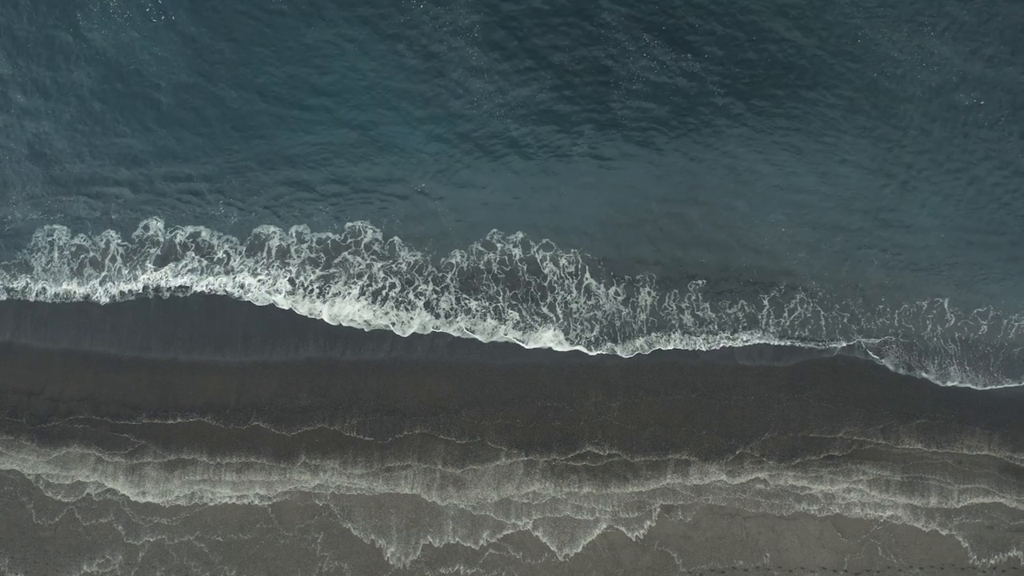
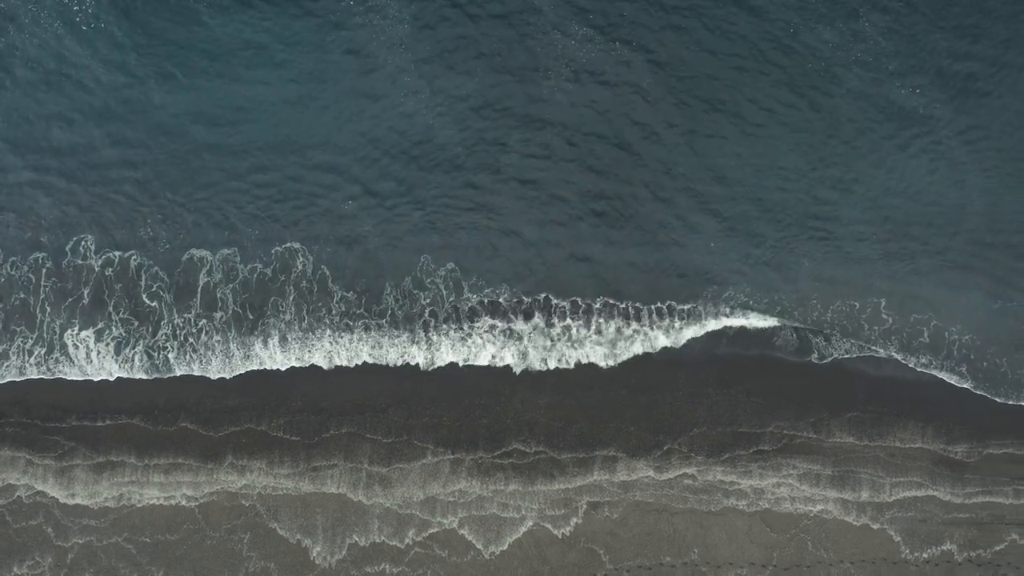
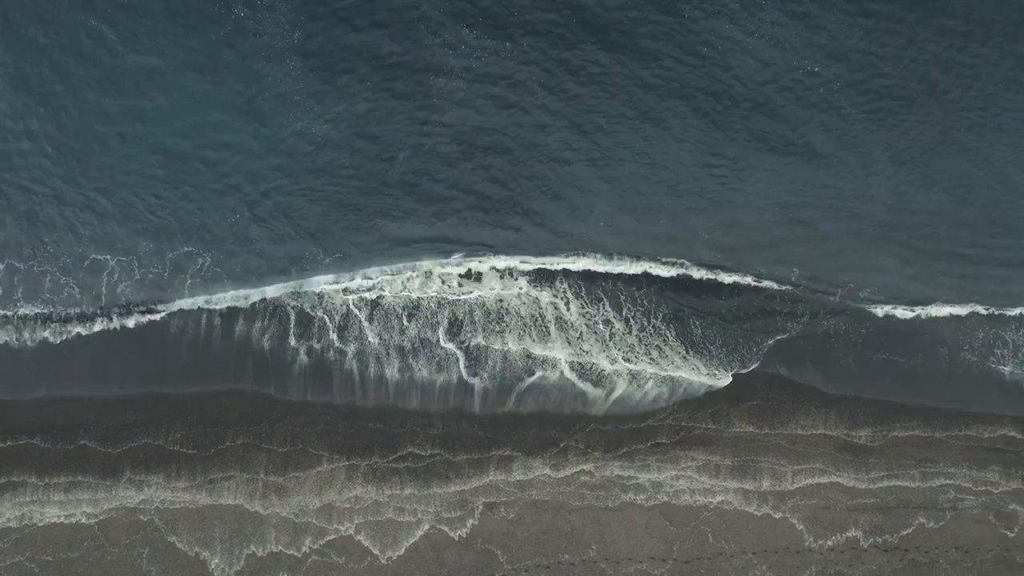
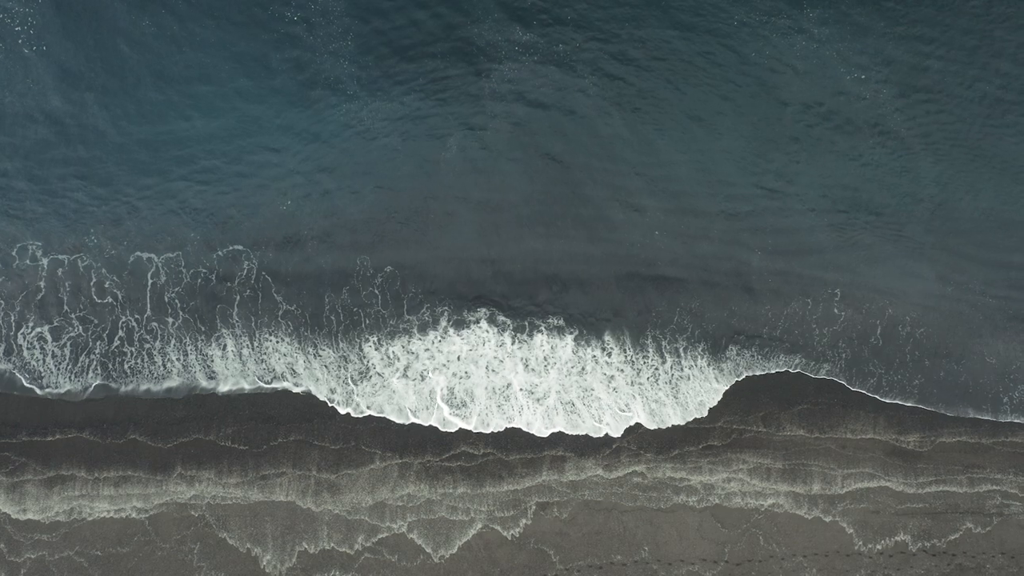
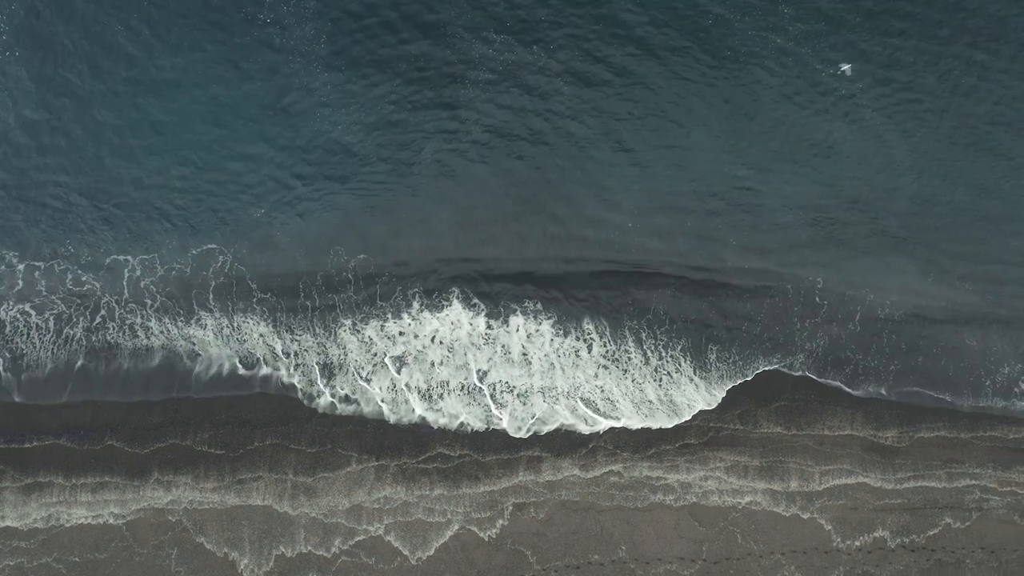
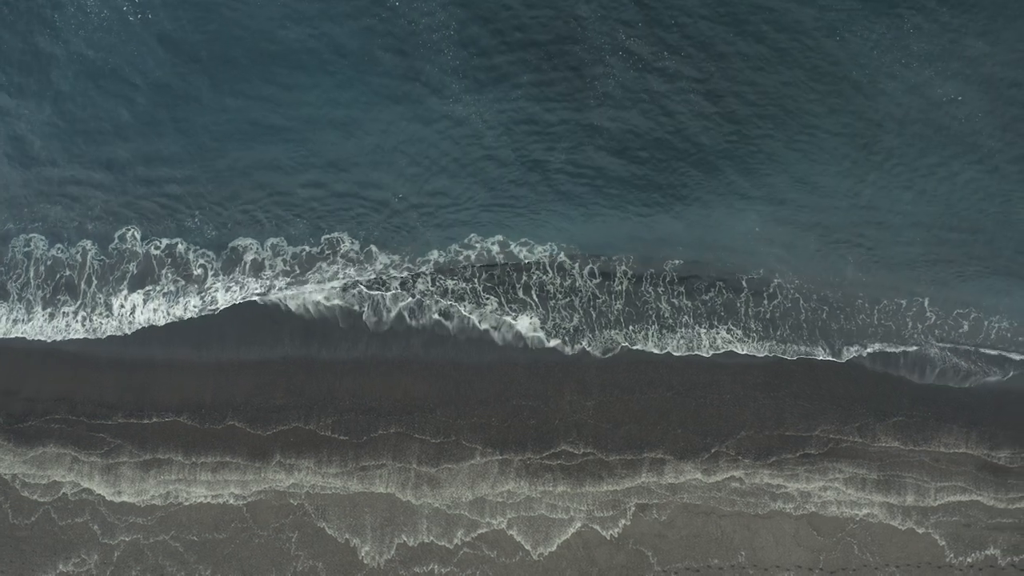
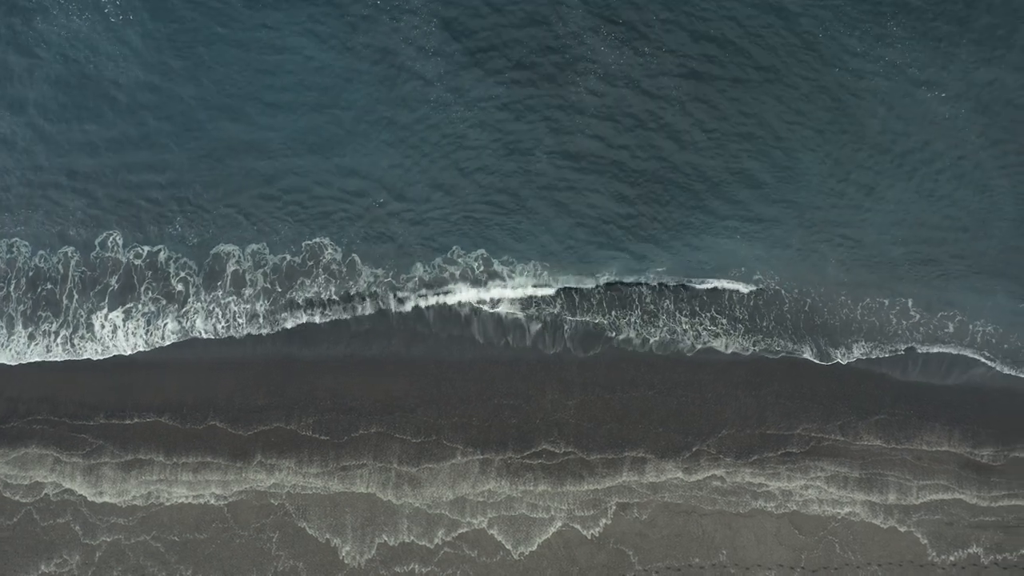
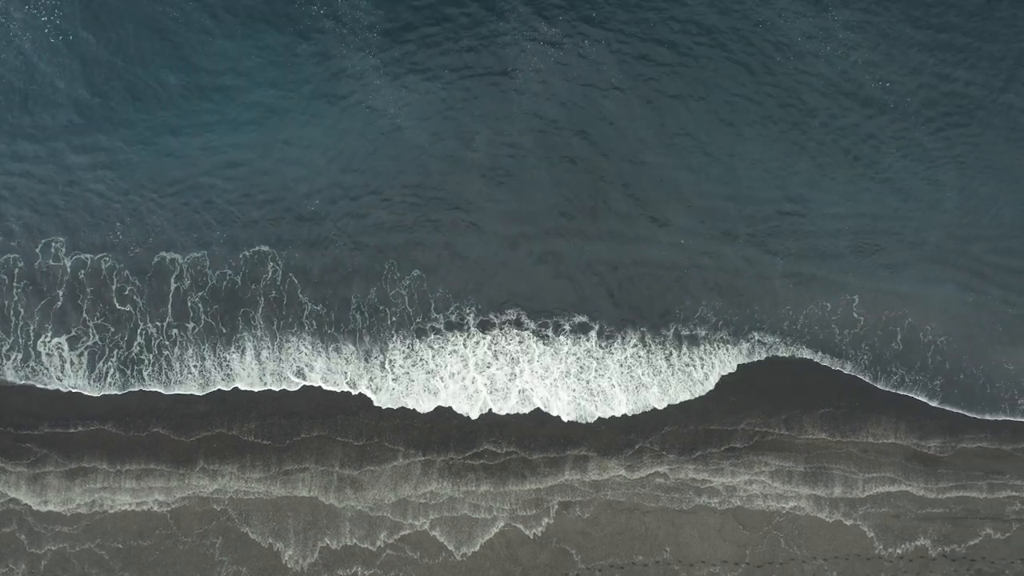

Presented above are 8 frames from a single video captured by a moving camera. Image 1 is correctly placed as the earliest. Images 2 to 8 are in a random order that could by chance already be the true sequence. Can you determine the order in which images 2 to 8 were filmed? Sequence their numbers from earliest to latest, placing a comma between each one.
6, 7, 2, 8, 4, 5, 3
